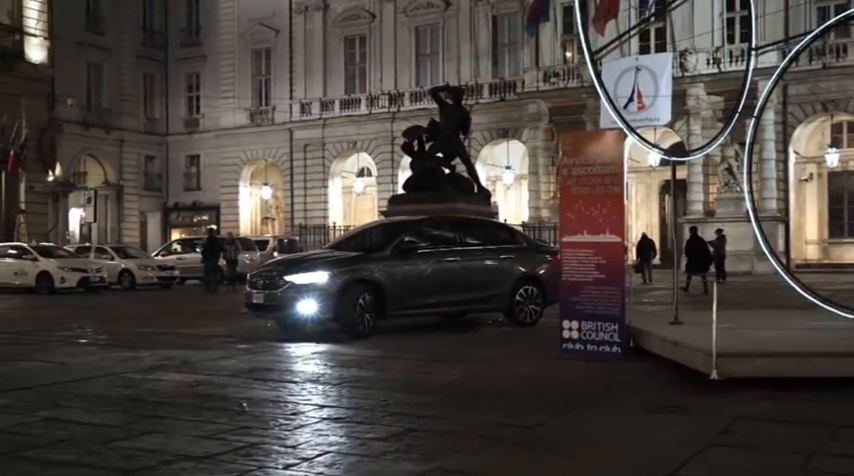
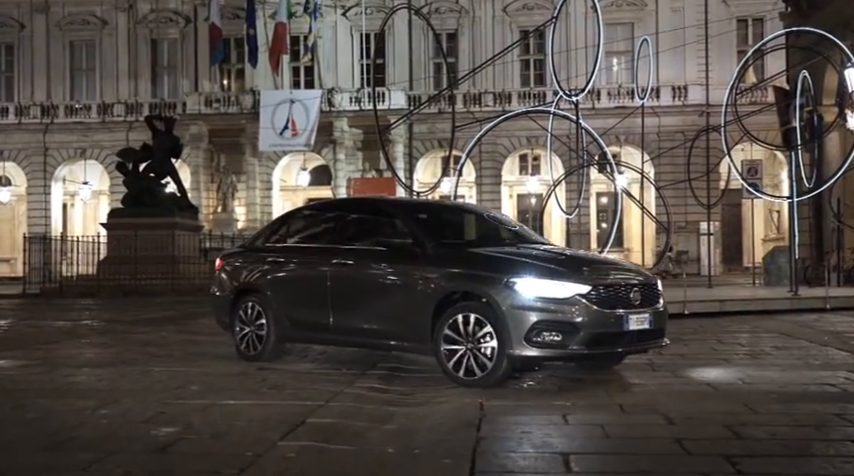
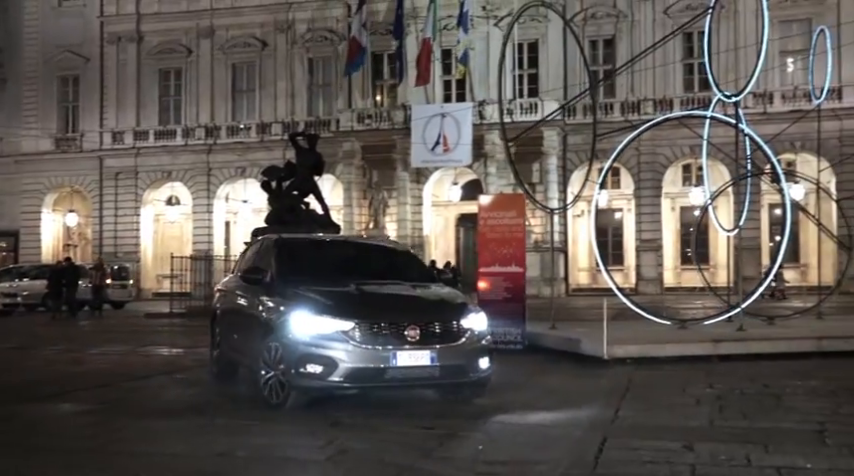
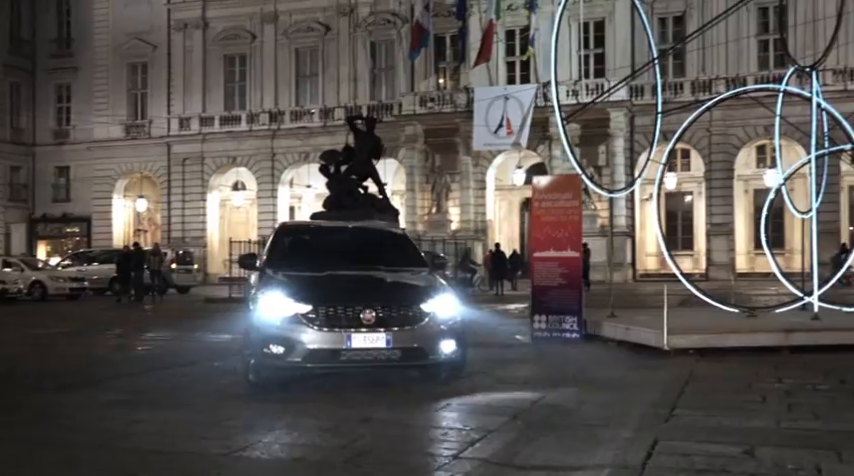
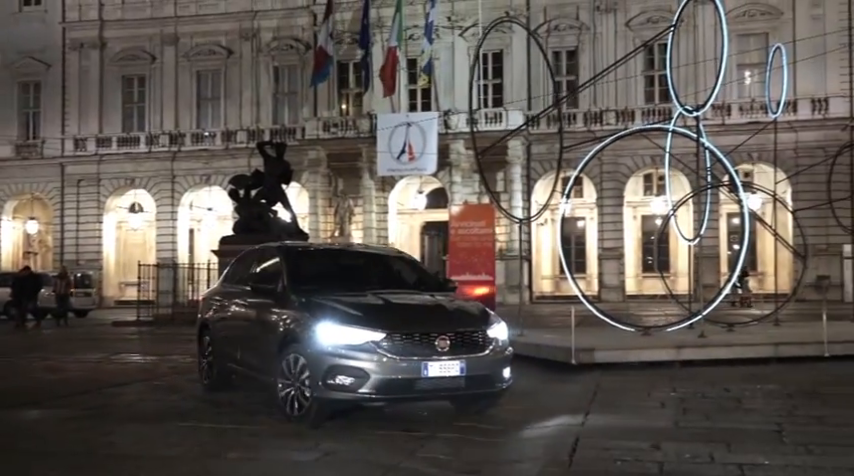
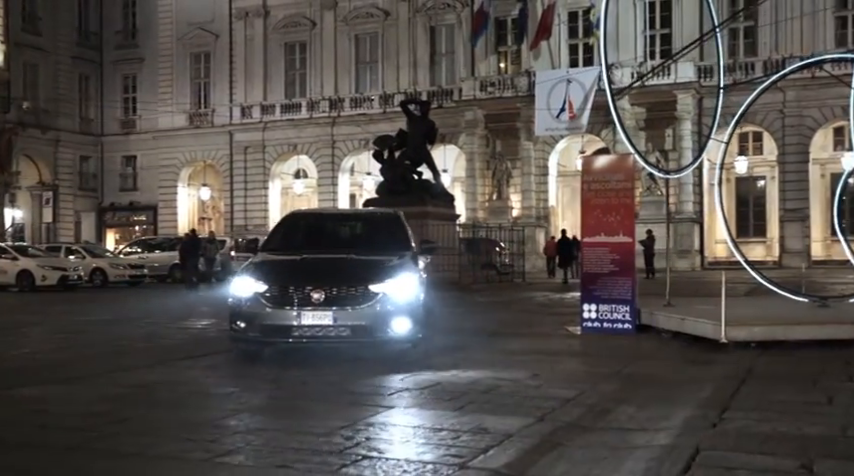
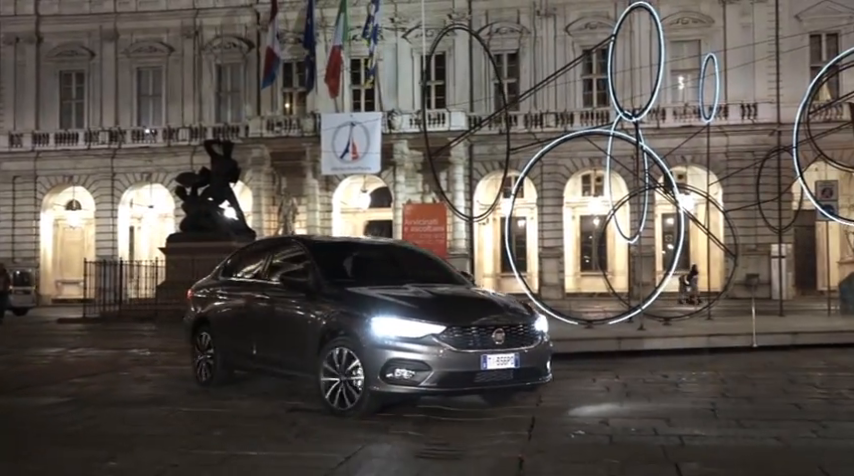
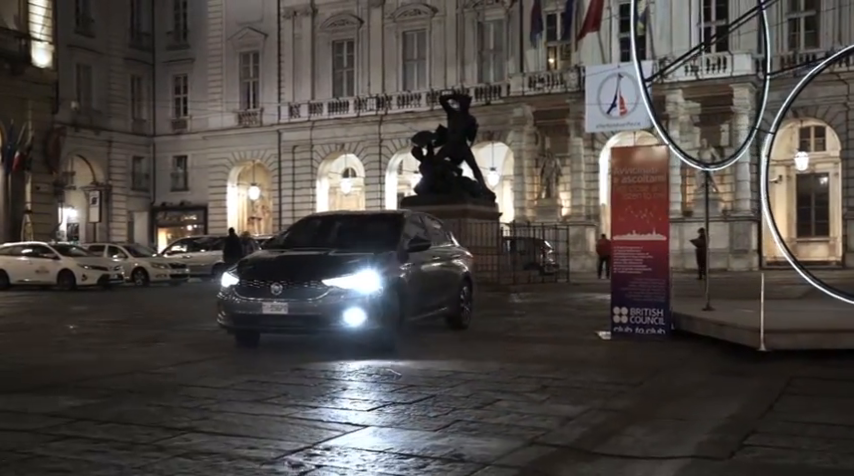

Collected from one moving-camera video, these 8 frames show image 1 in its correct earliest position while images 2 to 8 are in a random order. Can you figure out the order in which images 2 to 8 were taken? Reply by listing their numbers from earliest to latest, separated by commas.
8, 6, 4, 3, 5, 7, 2
